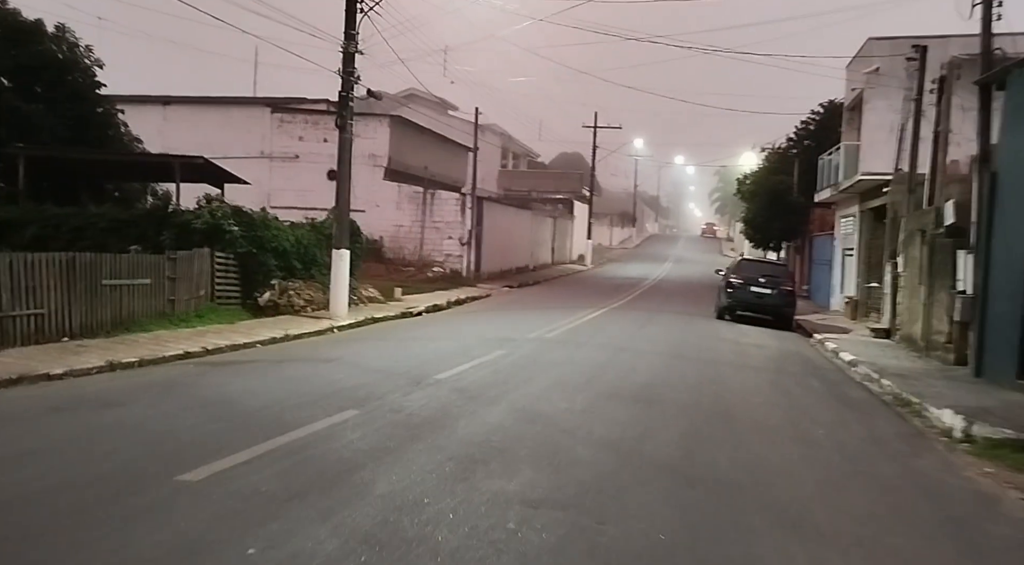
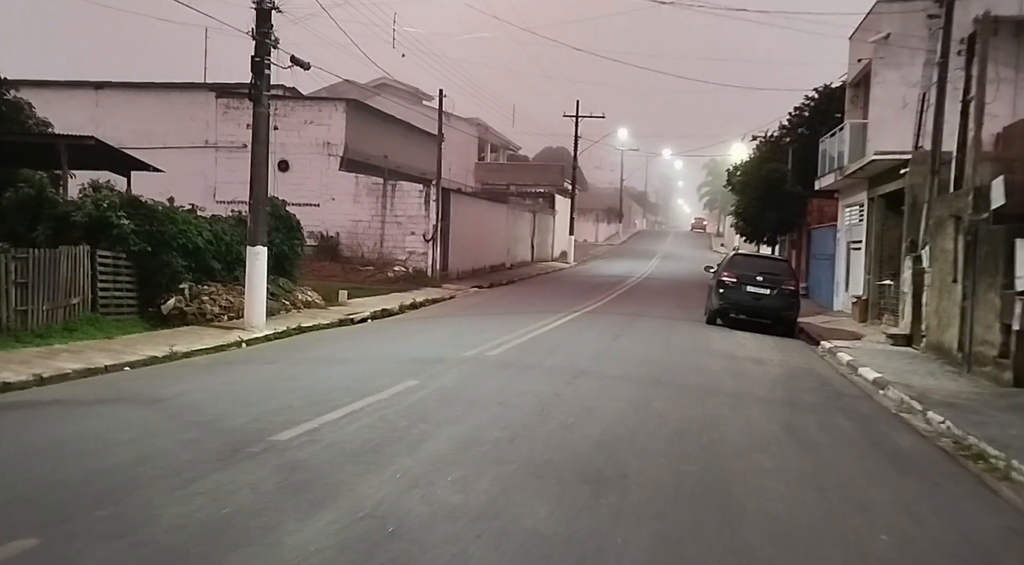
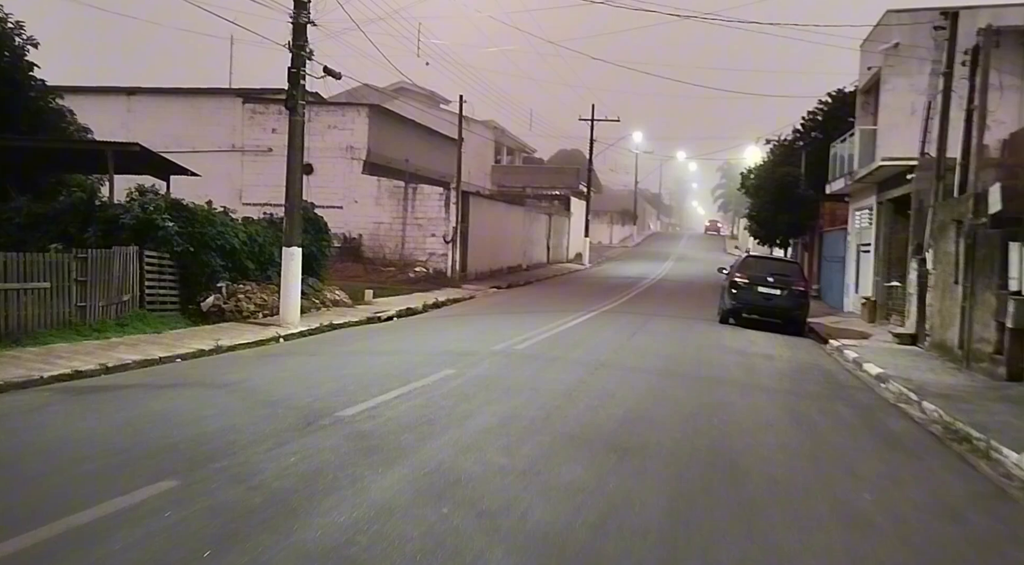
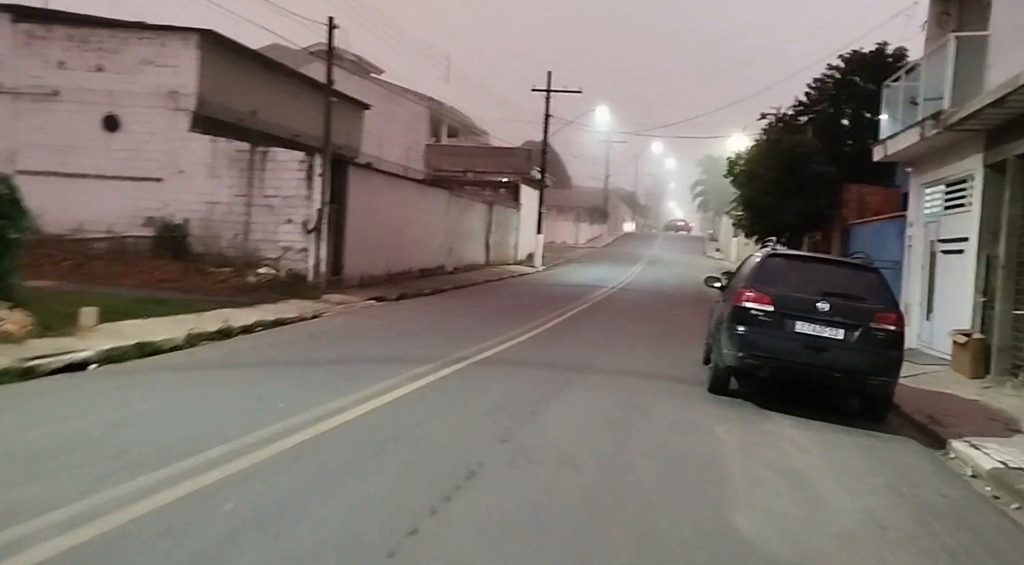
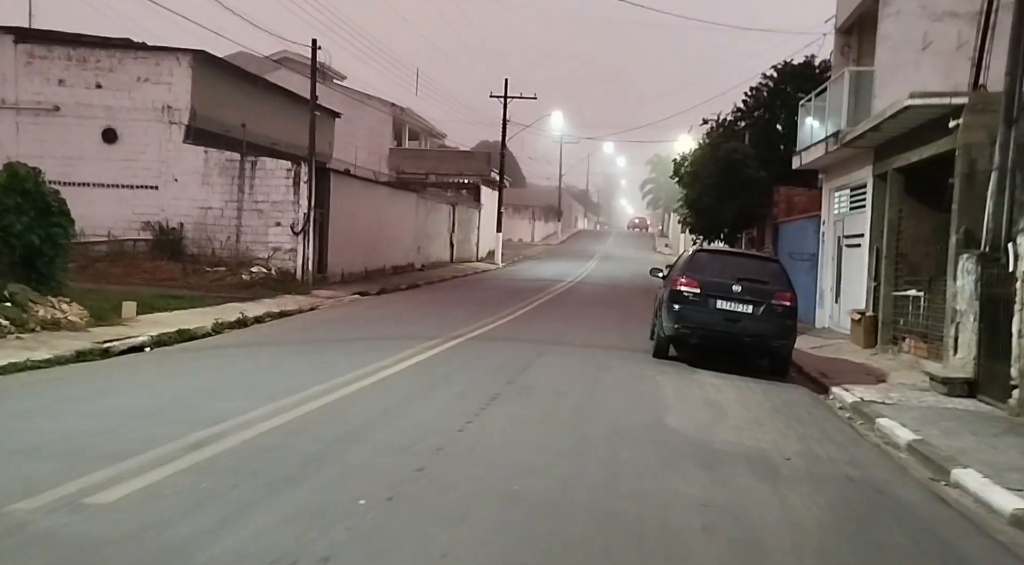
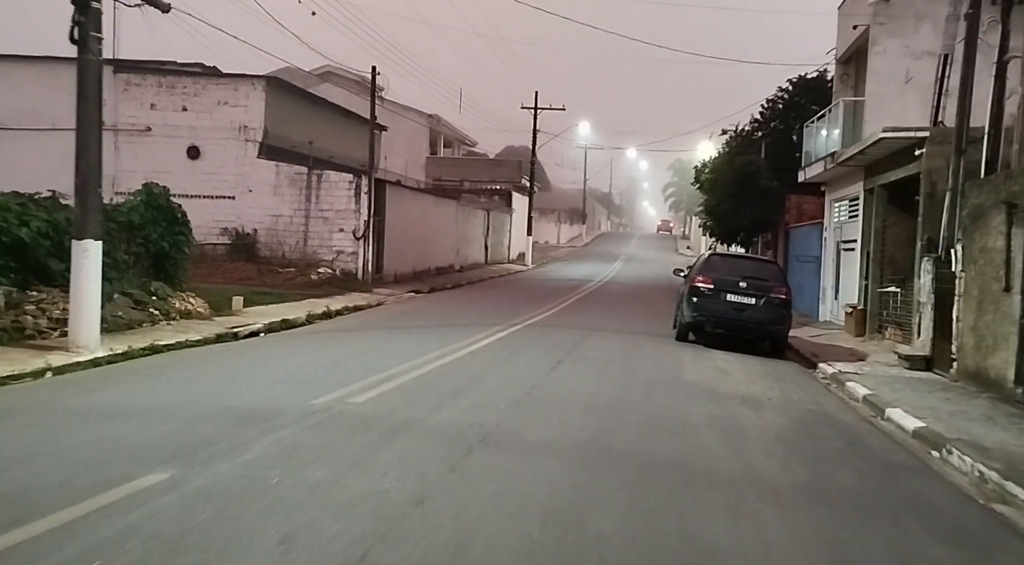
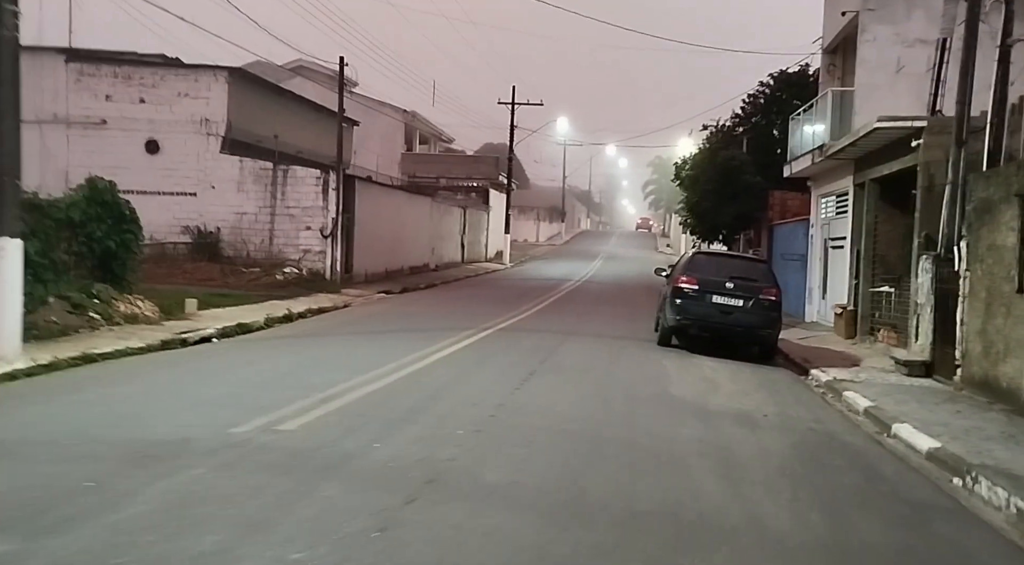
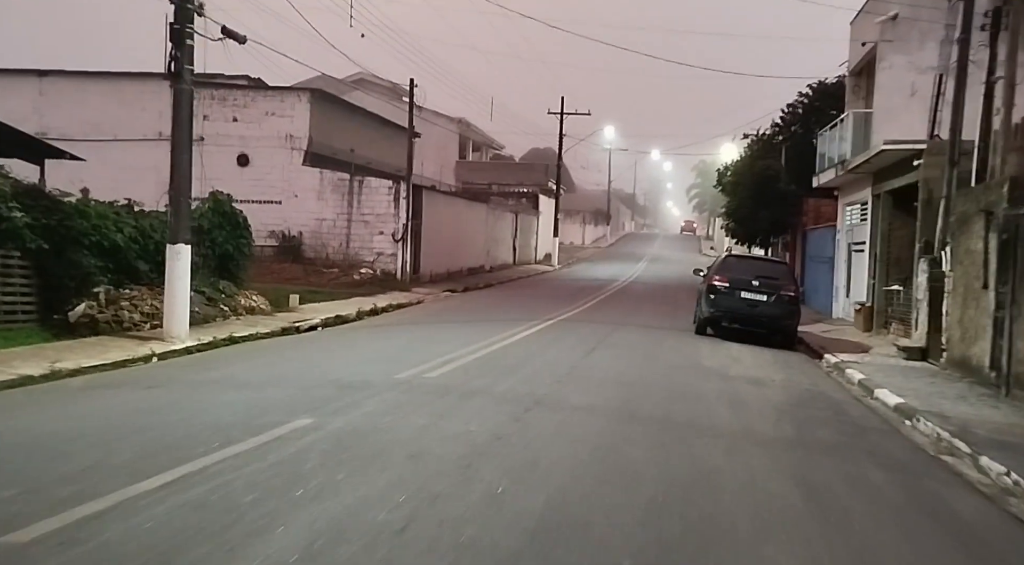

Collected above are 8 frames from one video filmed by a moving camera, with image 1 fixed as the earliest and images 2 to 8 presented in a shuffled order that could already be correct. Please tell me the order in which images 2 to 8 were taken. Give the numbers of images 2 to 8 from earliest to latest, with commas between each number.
3, 2, 8, 6, 7, 5, 4
